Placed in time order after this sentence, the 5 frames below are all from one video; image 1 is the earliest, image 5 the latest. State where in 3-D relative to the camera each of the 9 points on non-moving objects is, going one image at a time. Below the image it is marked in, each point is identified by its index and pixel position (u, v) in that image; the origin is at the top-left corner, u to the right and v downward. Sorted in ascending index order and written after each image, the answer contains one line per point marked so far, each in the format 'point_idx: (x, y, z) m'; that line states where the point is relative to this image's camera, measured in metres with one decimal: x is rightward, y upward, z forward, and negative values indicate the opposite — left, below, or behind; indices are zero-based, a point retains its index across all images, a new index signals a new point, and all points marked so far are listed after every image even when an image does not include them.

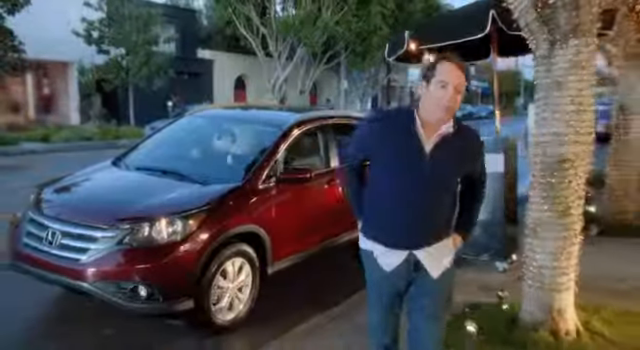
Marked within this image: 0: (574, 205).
0: (+1.8, -0.2, +3.4) m
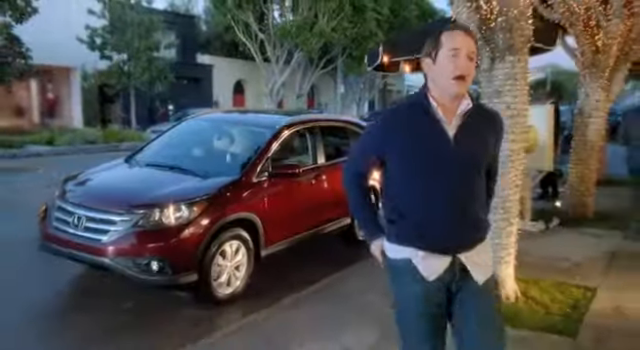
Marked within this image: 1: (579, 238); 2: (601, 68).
0: (+1.6, -0.1, +4.1) m
1: (+3.4, -0.8, +6.4) m
2: (+4.1, +1.6, +7.0) m
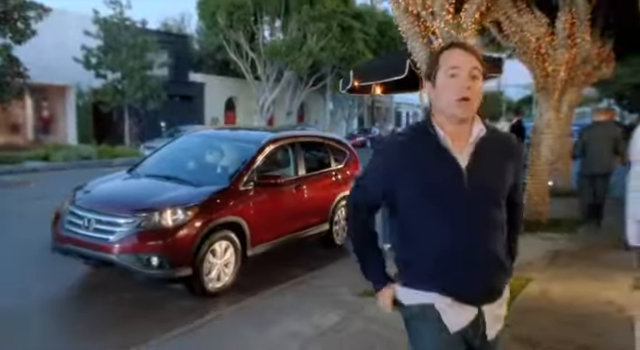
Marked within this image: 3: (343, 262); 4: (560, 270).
0: (+1.4, -0.2, +4.9) m
1: (+3.2, -1.0, +7.2) m
2: (+3.8, +1.4, +7.9) m
3: (+0.3, -1.3, +6.9) m
4: (+2.8, -1.1, +5.7) m
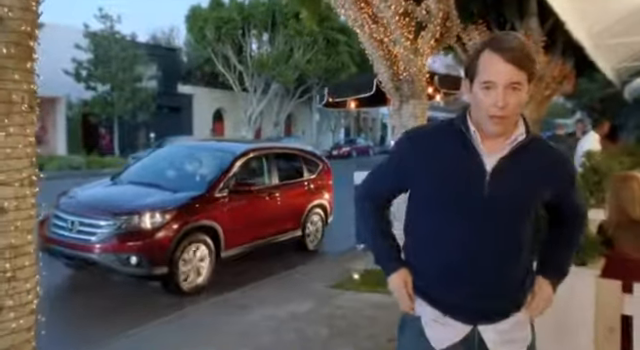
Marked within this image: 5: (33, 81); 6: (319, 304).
0: (+1.1, -0.3, +5.6) m
1: (+2.8, -1.1, +7.9) m
2: (+3.4, +1.3, +8.7) m
3: (0.0, -1.4, +7.5) m
4: (+2.5, -1.2, +6.4) m
5: (-0.9, +0.3, +1.5) m
6: (0.0, -1.4, +5.4) m
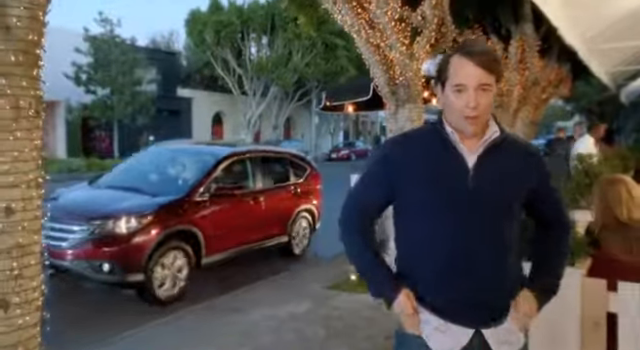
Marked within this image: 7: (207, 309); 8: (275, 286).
0: (+1.1, -0.3, +5.7) m
1: (+2.8, -1.1, +8.0) m
2: (+3.4, +1.2, +8.8) m
3: (0.0, -1.4, +7.6) m
4: (+2.5, -1.2, +6.5) m
5: (-0.9, +0.3, +1.6) m
6: (0.0, -1.5, +5.5) m
7: (-1.3, -1.5, +5.5) m
8: (-0.6, -1.4, +6.3) m
